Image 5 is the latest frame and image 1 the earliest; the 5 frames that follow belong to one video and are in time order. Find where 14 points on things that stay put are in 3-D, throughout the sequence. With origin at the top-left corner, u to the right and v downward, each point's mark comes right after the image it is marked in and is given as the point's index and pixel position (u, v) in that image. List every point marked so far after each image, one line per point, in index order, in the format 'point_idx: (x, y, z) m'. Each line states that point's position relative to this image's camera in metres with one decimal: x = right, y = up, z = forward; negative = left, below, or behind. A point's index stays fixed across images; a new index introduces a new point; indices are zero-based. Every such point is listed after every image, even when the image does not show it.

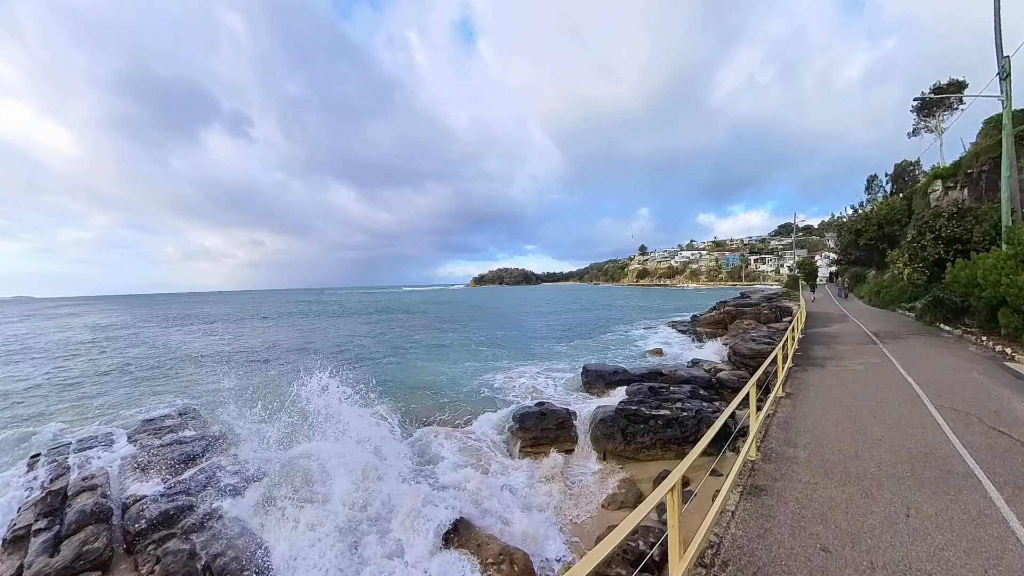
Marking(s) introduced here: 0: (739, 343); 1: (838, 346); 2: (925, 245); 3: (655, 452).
0: (+7.8, -1.9, +14.8) m
1: (+7.0, -1.2, +9.2) m
2: (+11.3, +1.2, +11.8) m
3: (+2.9, -3.4, +8.9) m
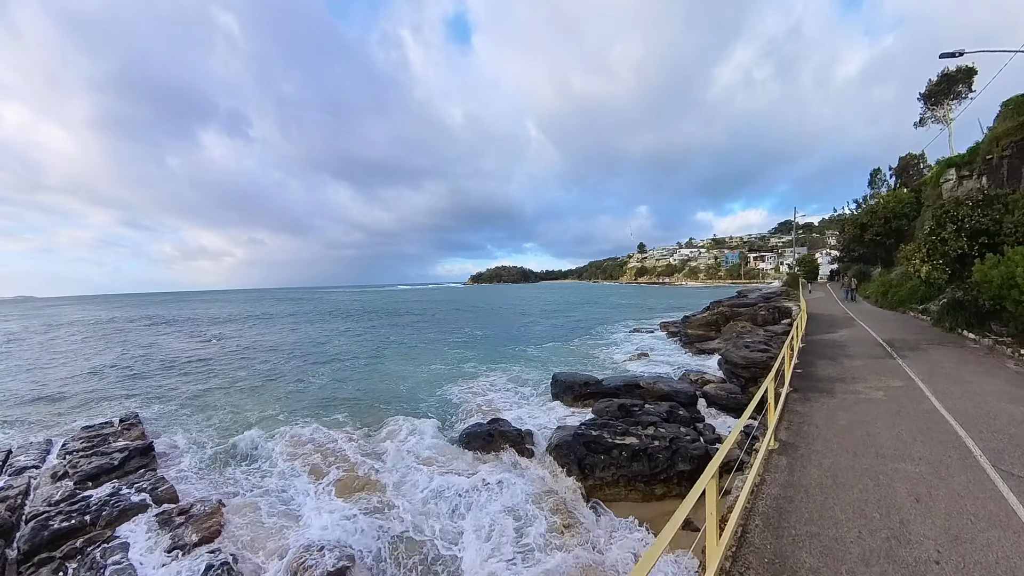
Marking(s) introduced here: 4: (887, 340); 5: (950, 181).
0: (+6.7, -1.9, +13.2) m
1: (+5.9, -1.3, +7.6) m
2: (+10.3, +1.2, +10.2) m
3: (+1.9, -3.4, +7.3) m
4: (+8.1, -1.1, +9.2) m
5: (+17.3, +4.3, +17.0) m
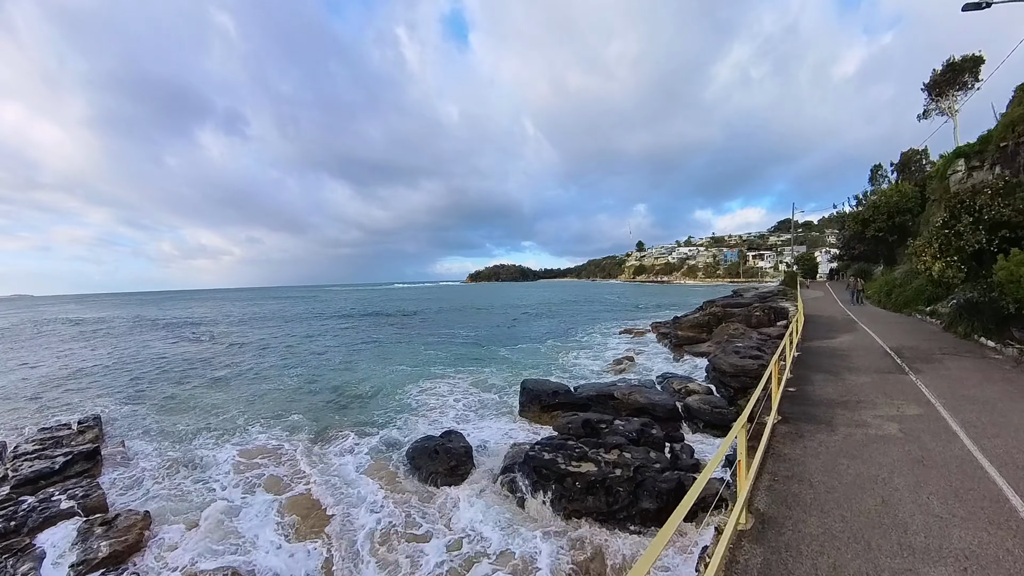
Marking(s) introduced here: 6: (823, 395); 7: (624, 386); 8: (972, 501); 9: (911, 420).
0: (+5.8, -1.9, +12.1) m
1: (+5.1, -1.3, +6.5) m
2: (+9.4, +1.2, +9.0) m
3: (+1.0, -3.5, +6.1) m
4: (+7.2, -1.1, +8.1) m
5: (+16.4, +4.3, +15.8) m
6: (+4.0, -1.4, +5.5) m
7: (+2.8, -2.5, +10.9) m
8: (+3.2, -1.5, +3.1) m
9: (+4.1, -1.4, +4.4) m
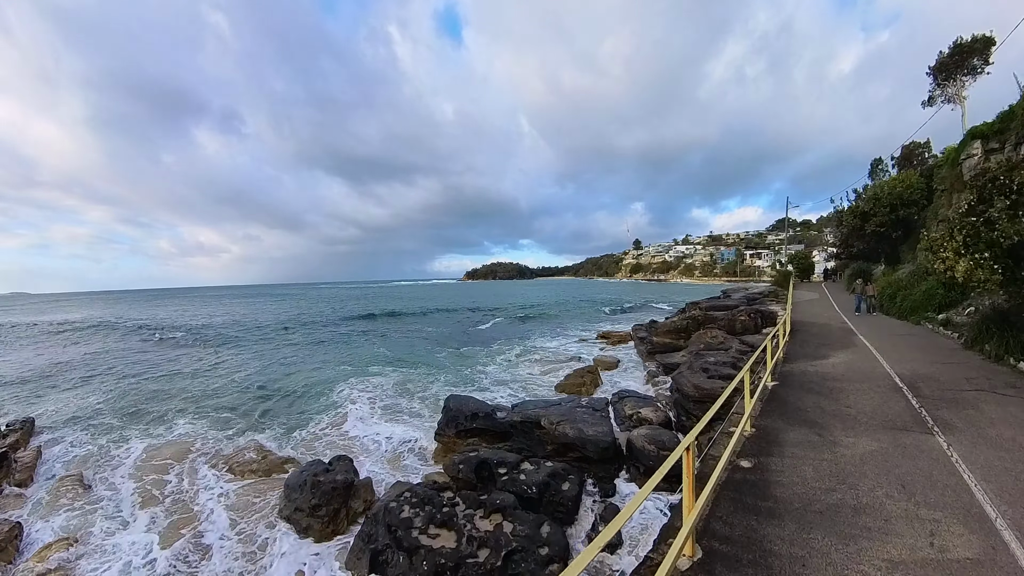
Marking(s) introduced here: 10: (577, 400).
0: (+4.0, -2.0, +9.9) m
1: (+3.3, -1.4, +4.3) m
2: (+7.6, +1.1, +6.9) m
3: (-0.8, -3.6, +4.0) m
4: (+5.4, -1.2, +5.9) m
5: (+14.6, +4.2, +13.6) m
6: (+2.2, -1.5, +3.3) m
7: (+1.0, -2.5, +8.7) m
8: (+1.5, -1.6, +0.9) m
9: (+2.3, -1.5, +2.3) m
10: (+1.6, -2.7, +10.3) m
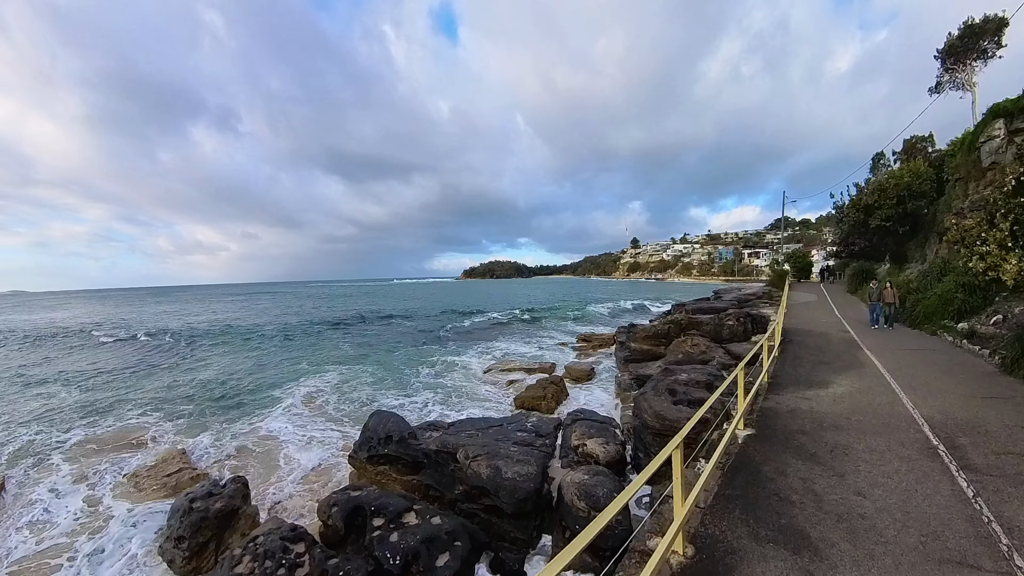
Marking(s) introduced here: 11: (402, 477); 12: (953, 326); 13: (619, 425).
0: (+2.6, -2.0, +8.1) m
1: (+1.9, -1.4, +2.4) m
2: (+6.2, +1.0, +5.0) m
3: (-2.2, -3.6, +2.1) m
4: (+4.0, -1.3, +4.1) m
5: (+13.3, +4.1, +11.8) m
6: (+0.8, -1.5, +1.5) m
7: (-0.4, -2.6, +6.9) m
8: (+0.1, -1.7, -1.0) m
9: (+1.0, -1.6, +0.4) m
10: (+0.2, -2.7, +8.4) m
11: (-1.9, -3.4, +7.4) m
12: (+9.2, -0.8, +8.9) m
13: (+2.1, -2.7, +8.3) m
